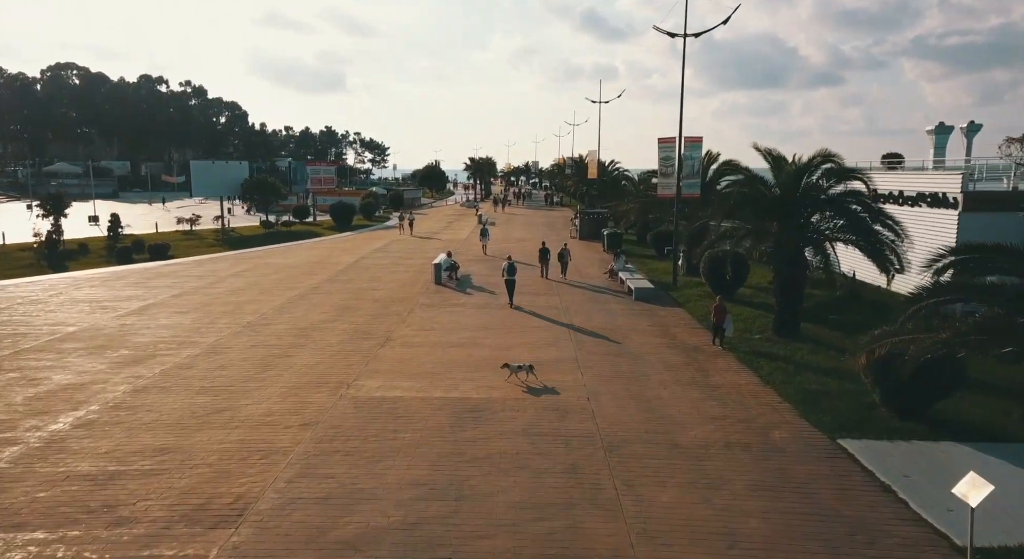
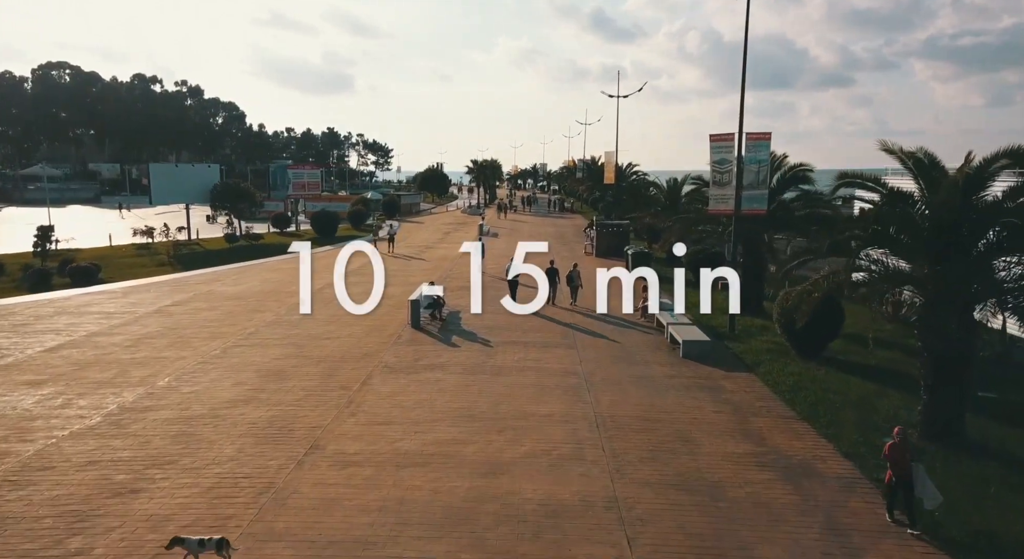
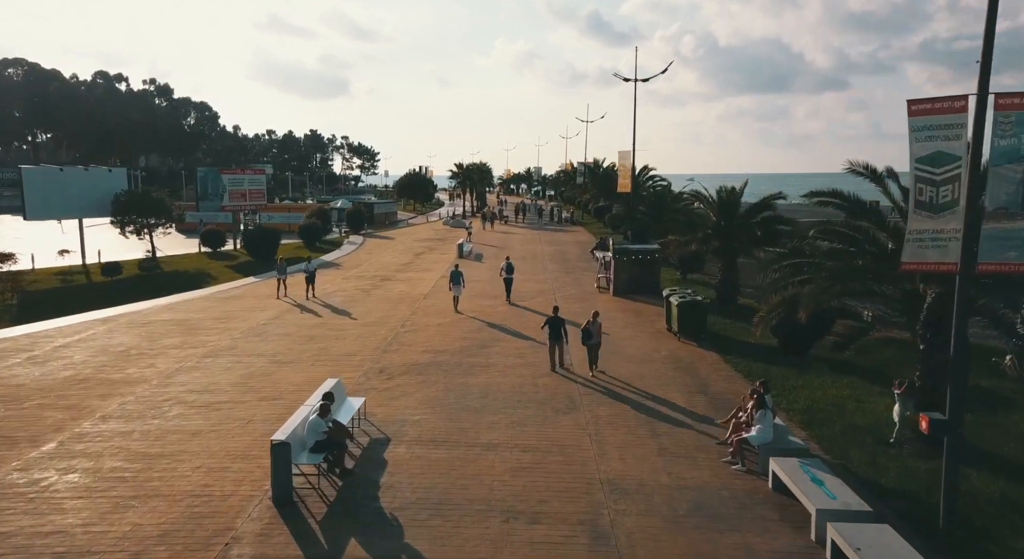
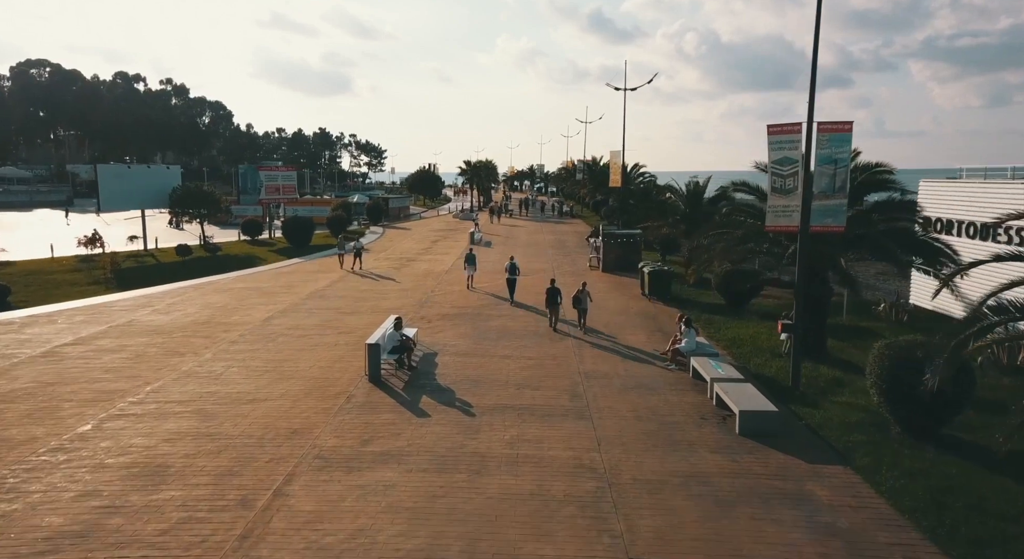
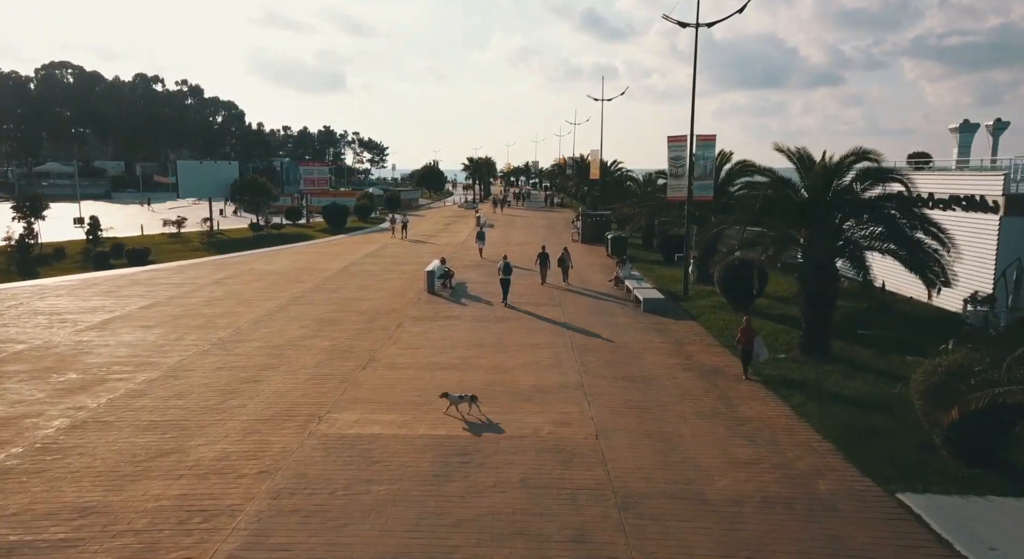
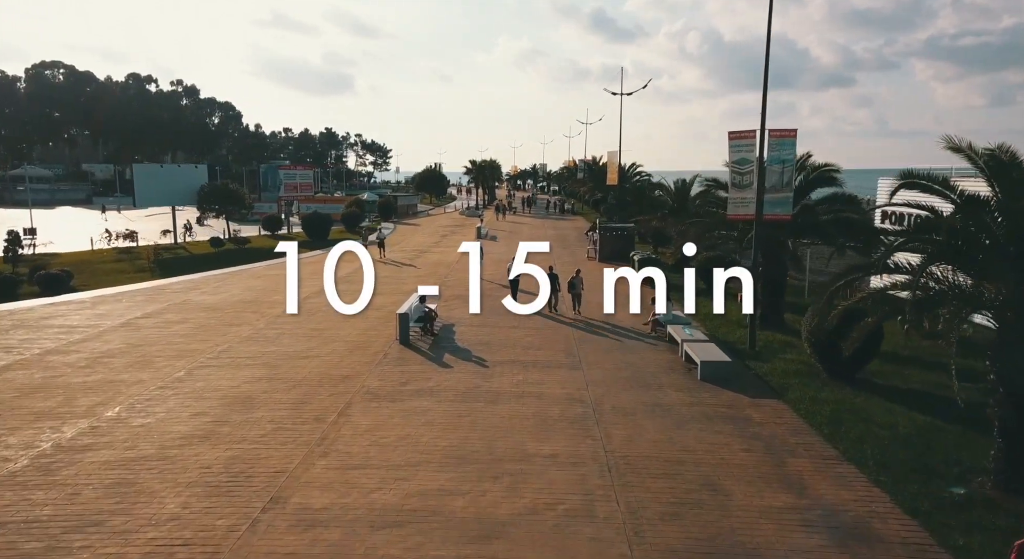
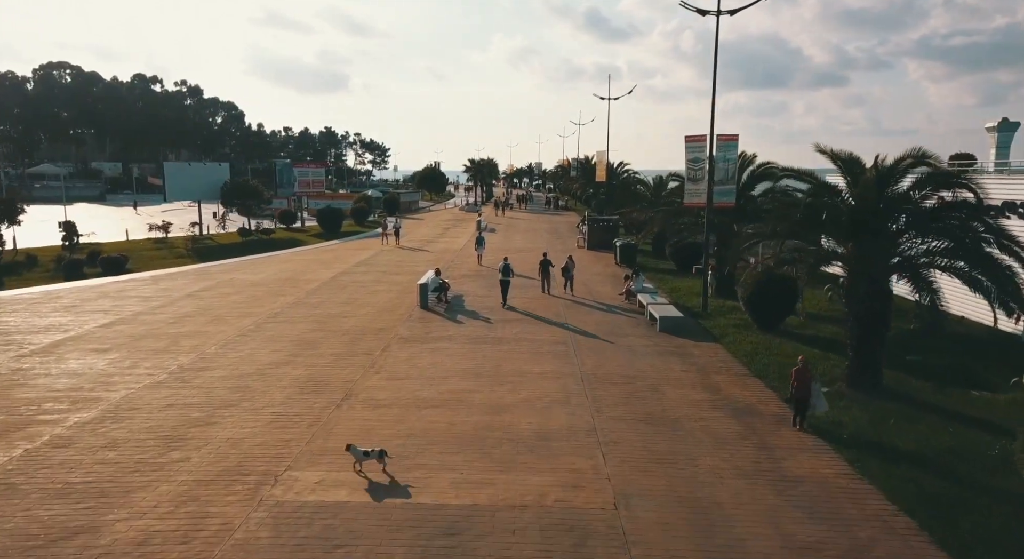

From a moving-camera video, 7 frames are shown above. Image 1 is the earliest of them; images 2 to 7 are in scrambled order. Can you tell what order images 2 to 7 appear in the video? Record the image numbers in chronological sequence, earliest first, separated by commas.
5, 7, 2, 6, 4, 3
